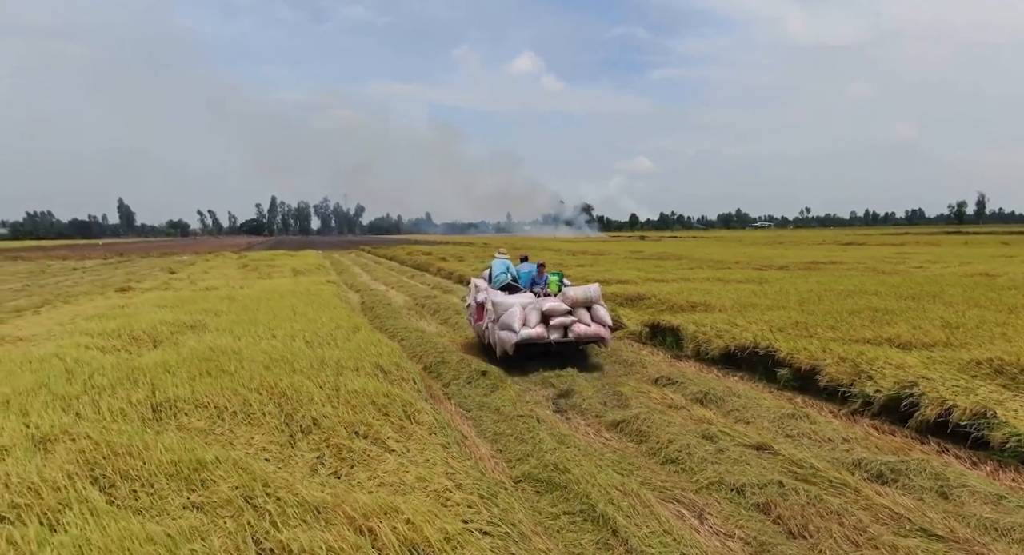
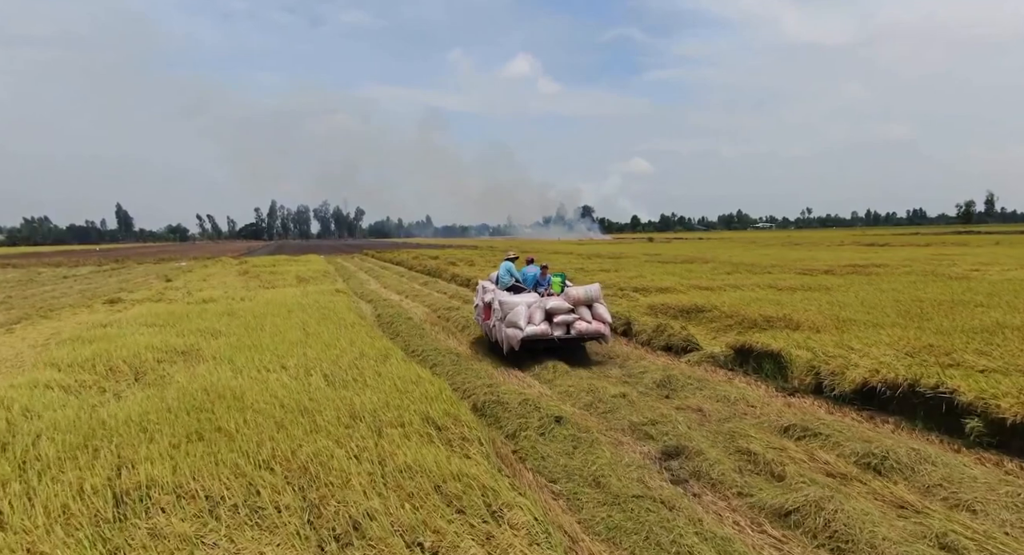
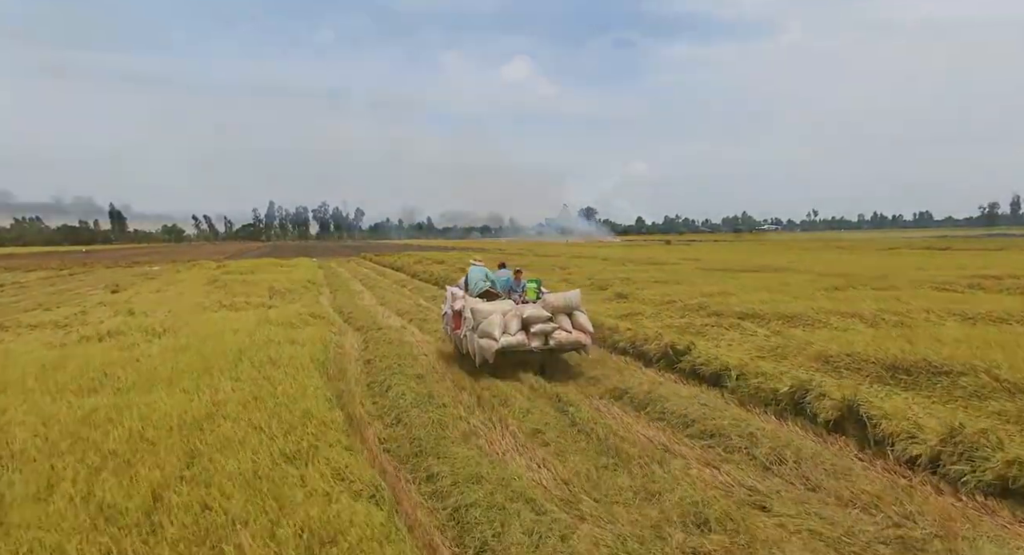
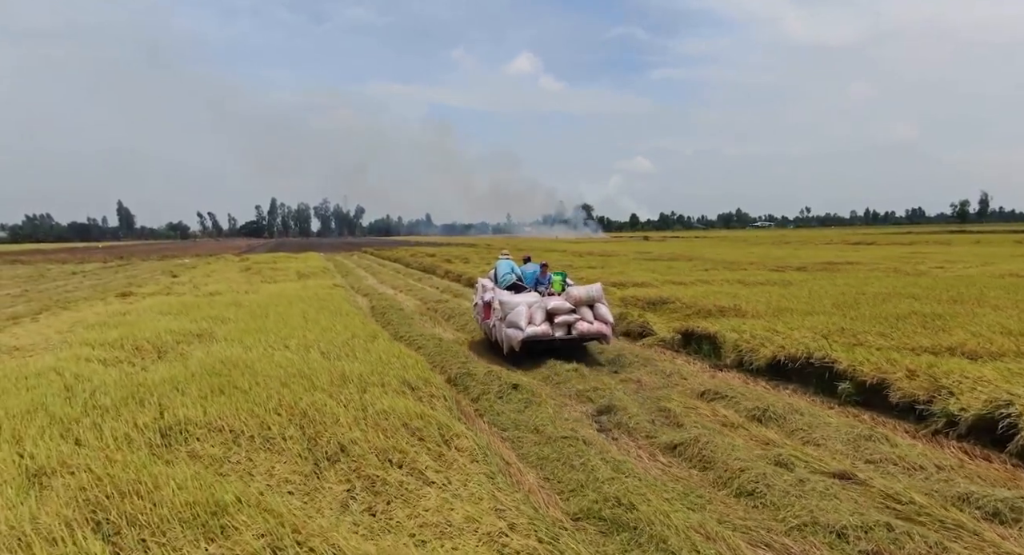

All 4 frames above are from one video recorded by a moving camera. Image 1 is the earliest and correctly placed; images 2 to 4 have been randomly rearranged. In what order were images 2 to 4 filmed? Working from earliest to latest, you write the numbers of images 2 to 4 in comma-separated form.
4, 2, 3
